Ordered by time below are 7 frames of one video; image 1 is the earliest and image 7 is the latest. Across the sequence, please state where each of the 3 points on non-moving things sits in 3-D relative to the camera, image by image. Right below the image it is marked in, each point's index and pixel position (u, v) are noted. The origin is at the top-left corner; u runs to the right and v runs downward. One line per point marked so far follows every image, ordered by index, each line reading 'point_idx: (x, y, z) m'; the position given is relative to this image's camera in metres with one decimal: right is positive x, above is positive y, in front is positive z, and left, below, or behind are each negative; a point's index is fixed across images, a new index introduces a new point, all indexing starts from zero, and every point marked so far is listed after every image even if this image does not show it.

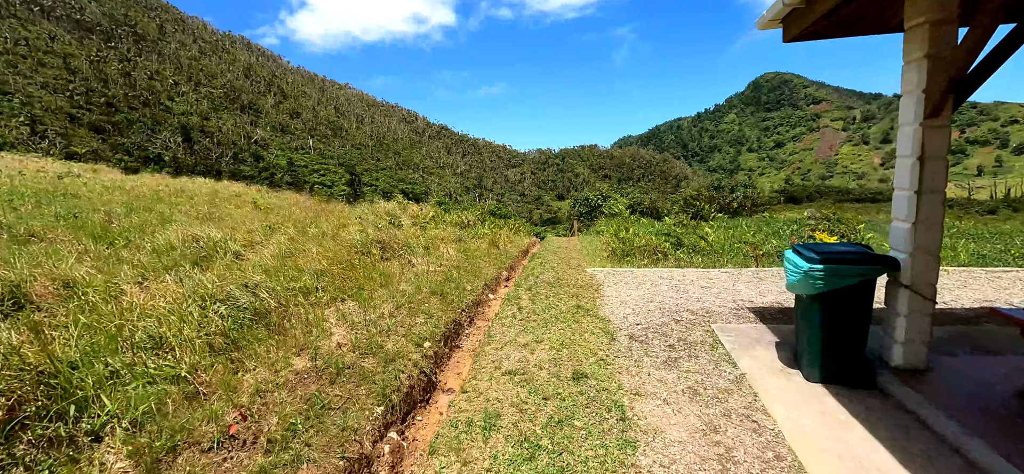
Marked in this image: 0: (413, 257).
0: (-1.7, -0.3, +7.2) m
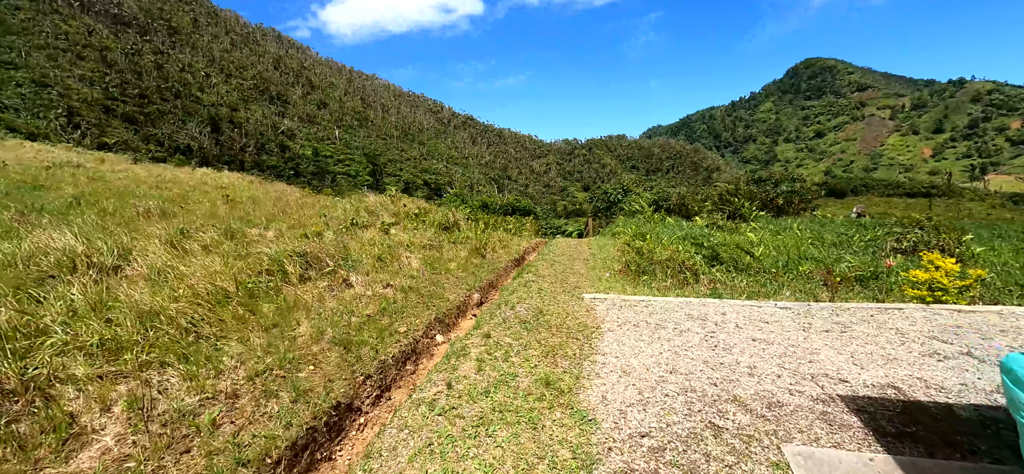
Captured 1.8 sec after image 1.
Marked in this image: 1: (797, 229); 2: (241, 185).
0: (-2.0, -0.4, +5.4) m
1: (+6.6, +0.1, +9.9) m
2: (-10.0, +2.0, +16.1) m
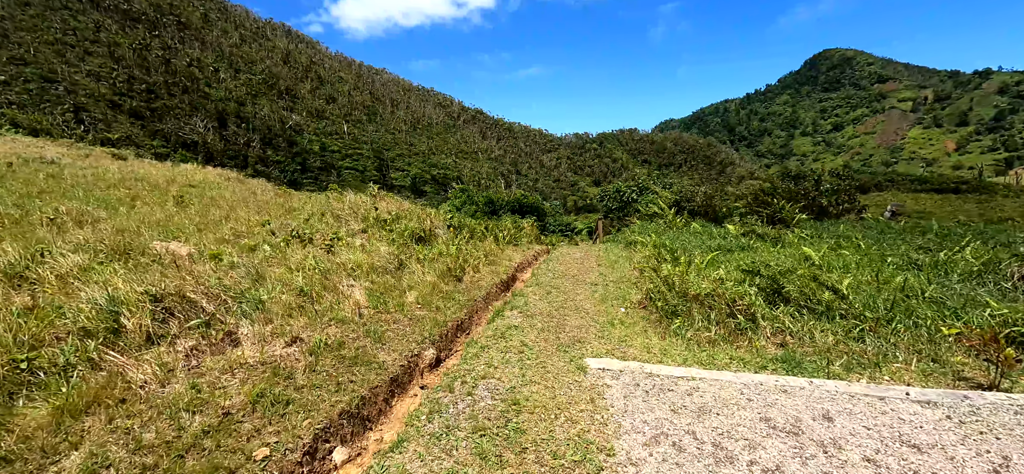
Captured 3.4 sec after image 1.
0: (-2.3, -0.7, +3.7) m
1: (+6.5, -0.1, +8.0) m
2: (-10.0, +1.9, +14.5) m
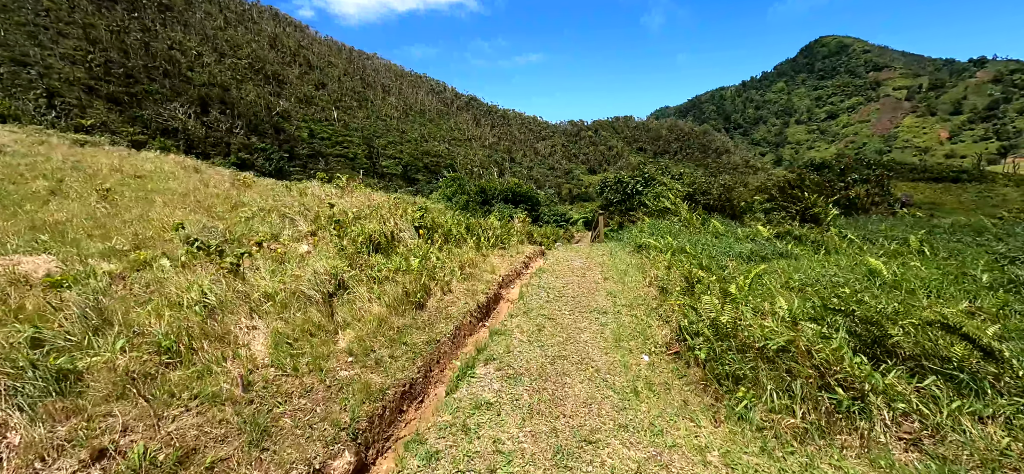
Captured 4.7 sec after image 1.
0: (-2.5, -0.9, +2.1) m
1: (+6.2, -0.2, +6.5) m
2: (-10.3, +2.0, +12.8) m
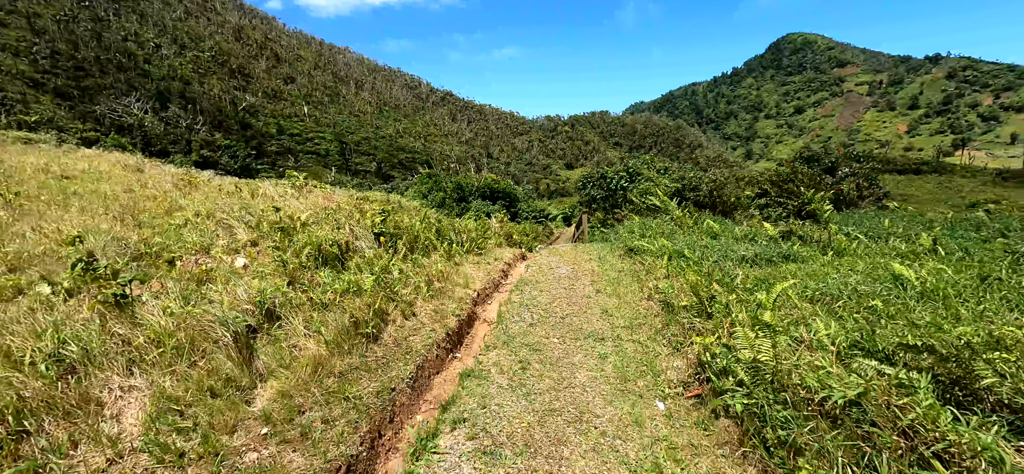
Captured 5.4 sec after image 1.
0: (-2.6, -1.1, +1.2) m
1: (+5.9, -0.1, +6.0) m
2: (-11.0, +1.8, +11.4) m
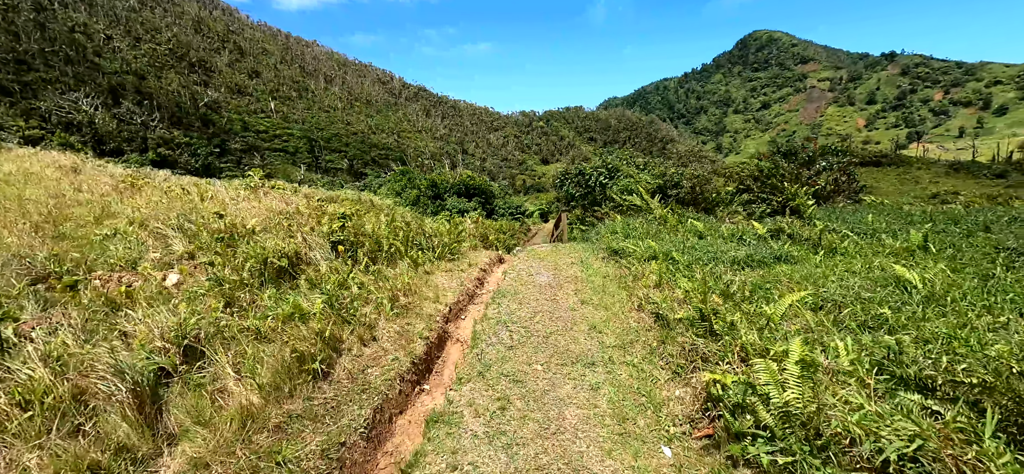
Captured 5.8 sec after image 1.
0: (-2.6, -1.2, +0.6) m
1: (+5.6, -0.1, +5.8) m
2: (-11.6, +1.5, +10.3) m
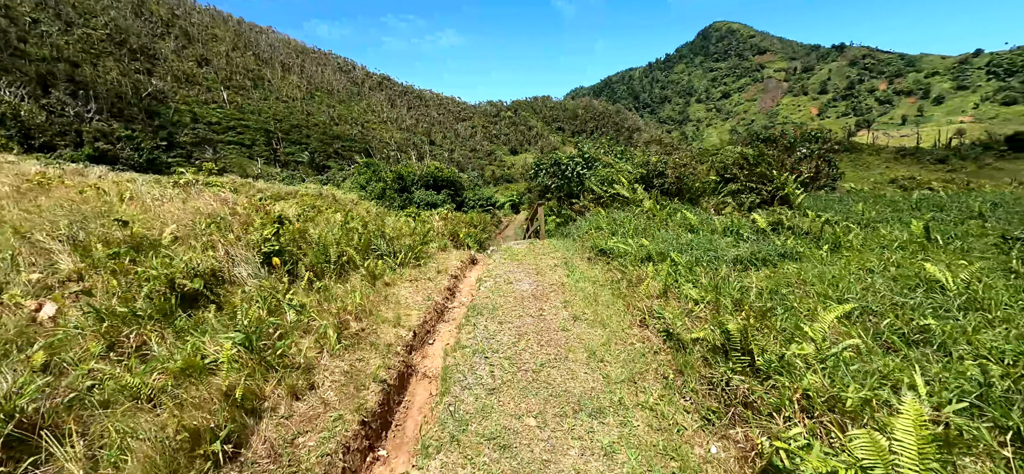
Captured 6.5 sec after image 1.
0: (-2.5, -1.4, -0.3) m
1: (+5.3, 0.0, +5.4) m
2: (-12.2, +1.3, +8.7) m
